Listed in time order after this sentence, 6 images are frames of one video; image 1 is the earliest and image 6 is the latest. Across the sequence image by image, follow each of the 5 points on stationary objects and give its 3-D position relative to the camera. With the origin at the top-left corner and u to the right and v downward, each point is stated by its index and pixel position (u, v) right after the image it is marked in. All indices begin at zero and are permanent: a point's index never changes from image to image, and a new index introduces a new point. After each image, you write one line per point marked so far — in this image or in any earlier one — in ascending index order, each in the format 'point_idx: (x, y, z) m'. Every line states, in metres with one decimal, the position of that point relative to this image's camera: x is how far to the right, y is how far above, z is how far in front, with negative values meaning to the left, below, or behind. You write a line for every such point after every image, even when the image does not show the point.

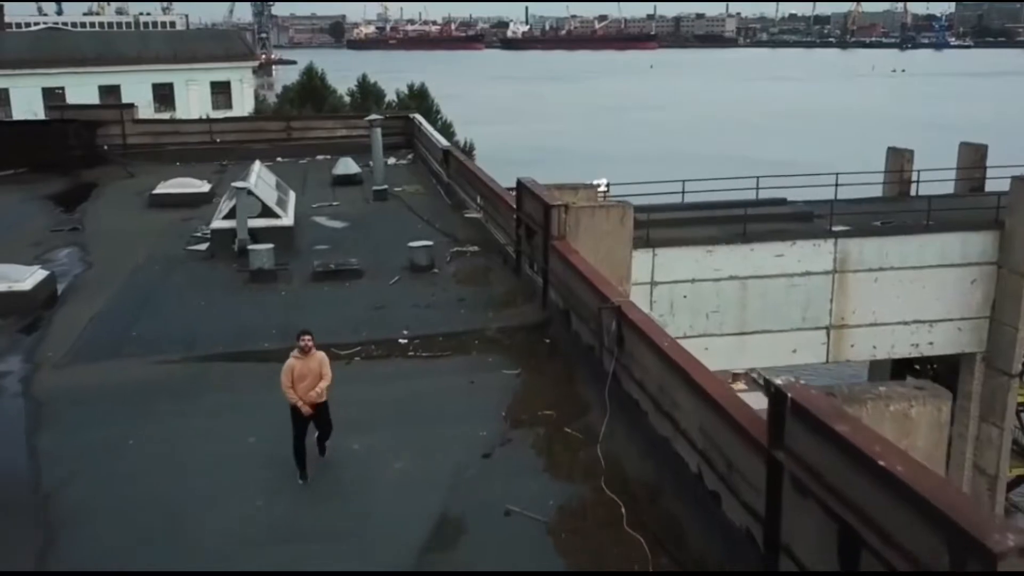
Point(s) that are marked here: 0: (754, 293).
0: (+3.4, -0.1, +17.0) m
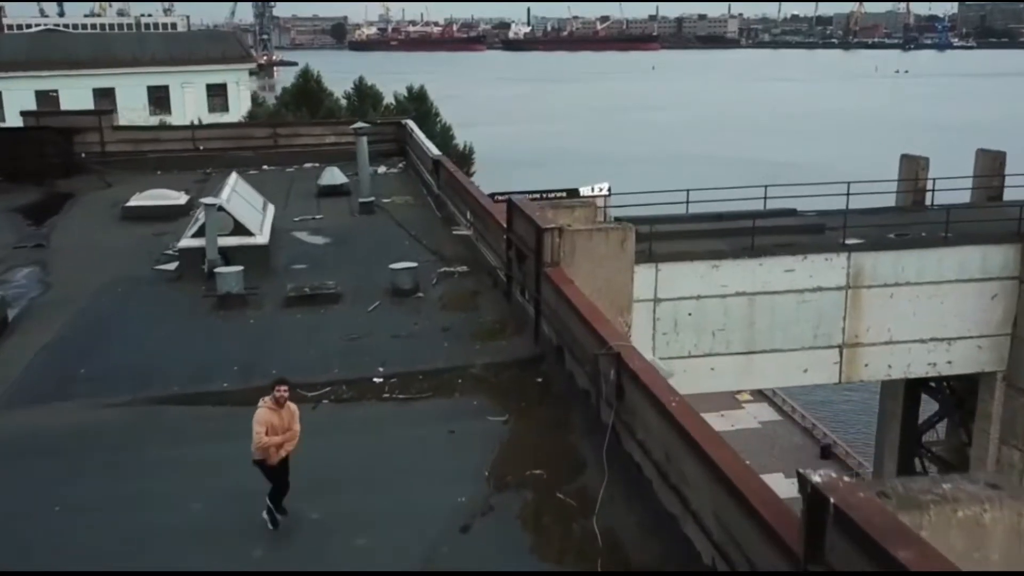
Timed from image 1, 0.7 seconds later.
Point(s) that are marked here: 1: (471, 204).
0: (+3.3, -0.3, +16.1) m
1: (-0.4, +0.8, +12.2) m
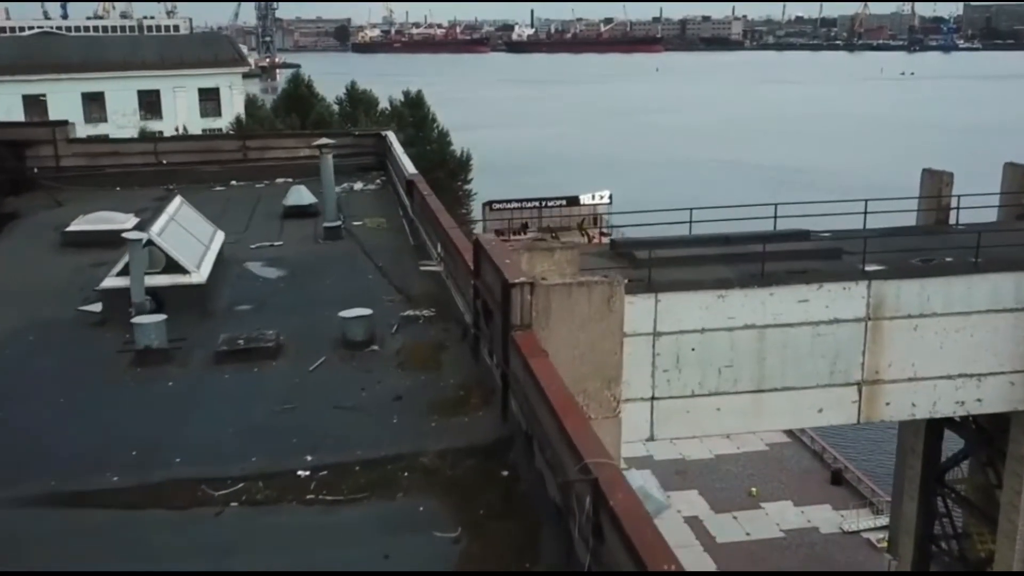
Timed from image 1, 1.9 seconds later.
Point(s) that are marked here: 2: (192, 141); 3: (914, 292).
0: (+3.1, -0.7, +14.6) m
1: (-0.6, +0.5, +10.7) m
2: (-5.0, +2.3, +18.9) m
3: (+4.9, 0.0, +14.7) m
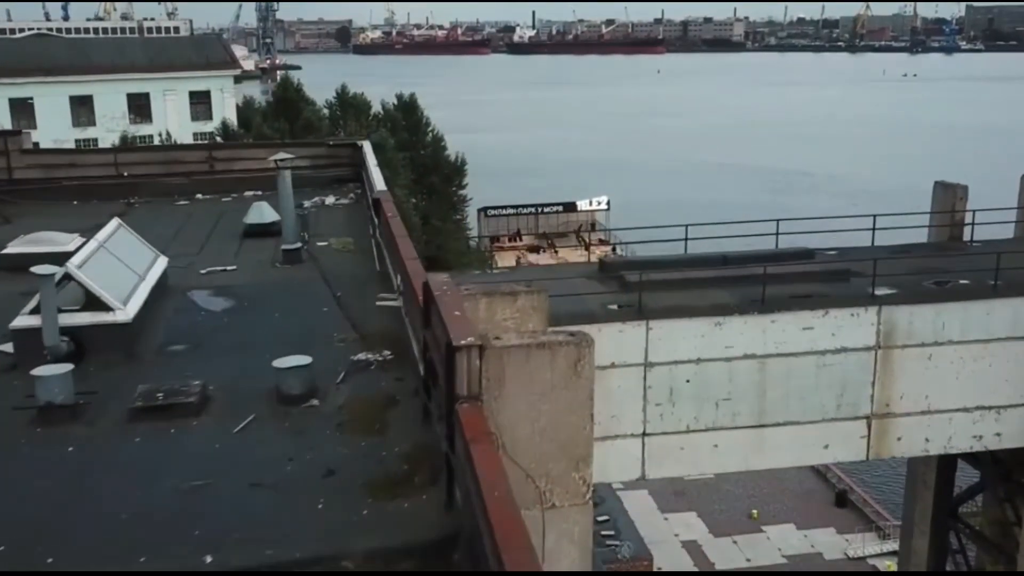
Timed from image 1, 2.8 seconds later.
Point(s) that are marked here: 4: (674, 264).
0: (+2.9, -1.0, +13.4) m
1: (-0.9, +0.2, +9.5) m
2: (-5.2, +2.0, +17.8) m
3: (+4.6, -0.3, +13.5) m
4: (+2.0, +0.3, +14.9) m
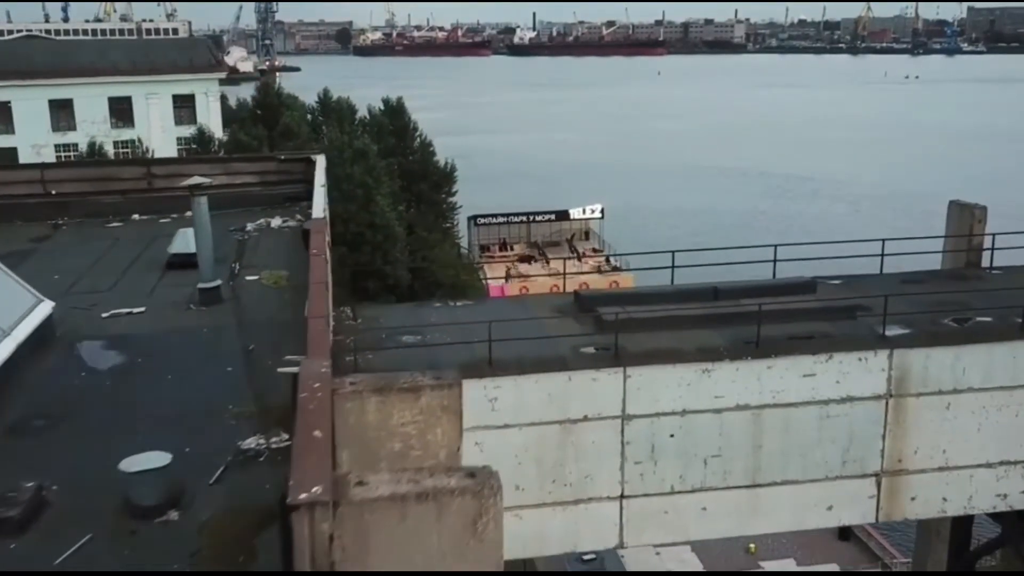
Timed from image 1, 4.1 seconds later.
0: (+2.5, -1.4, +11.7) m
1: (-1.3, -0.2, +7.8) m
2: (-5.6, +1.6, +16.1) m
3: (+4.2, -0.7, +11.8) m
4: (+1.6, -0.1, +13.2) m
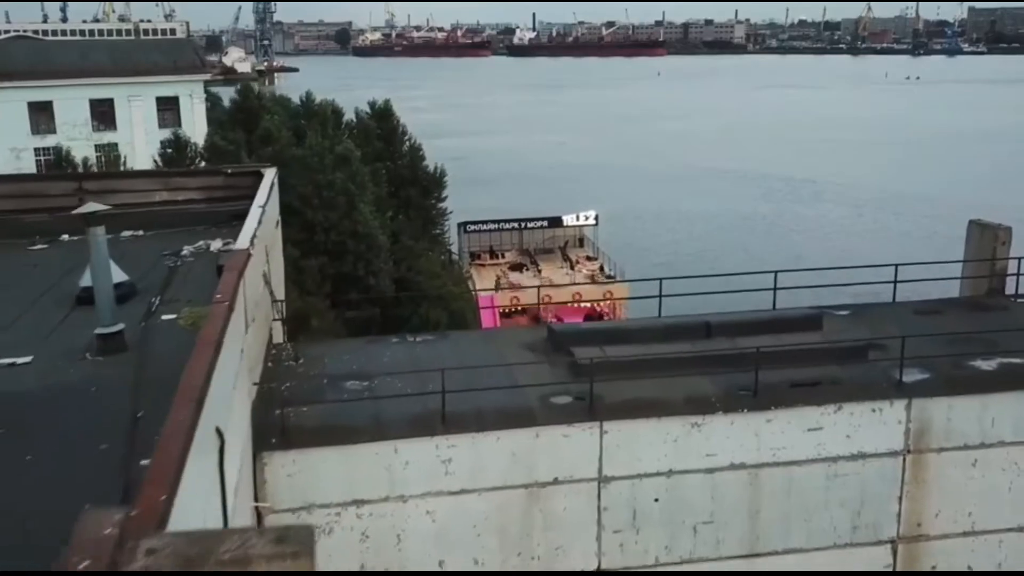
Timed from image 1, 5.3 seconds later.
0: (+2.2, -1.7, +10.1) m
1: (-1.6, -0.5, +6.2) m
2: (-5.9, +1.3, +14.5) m
3: (+3.9, -1.1, +10.3) m
4: (+1.2, -0.4, +11.6) m
